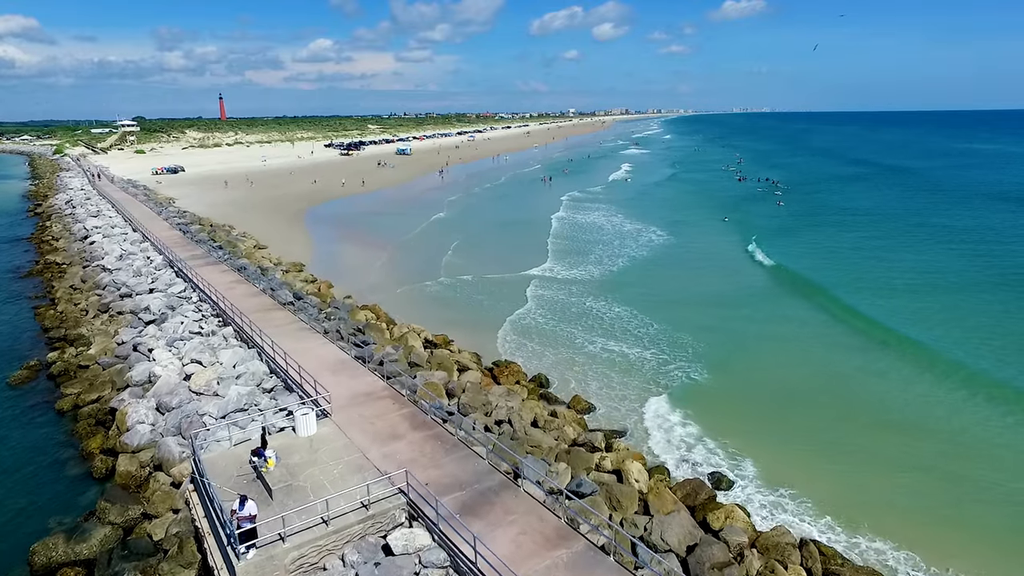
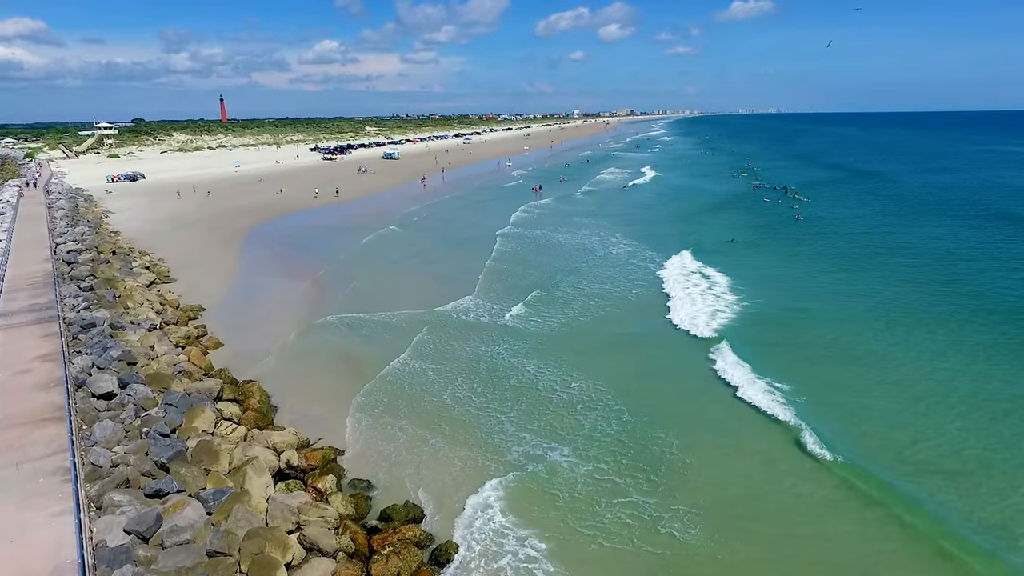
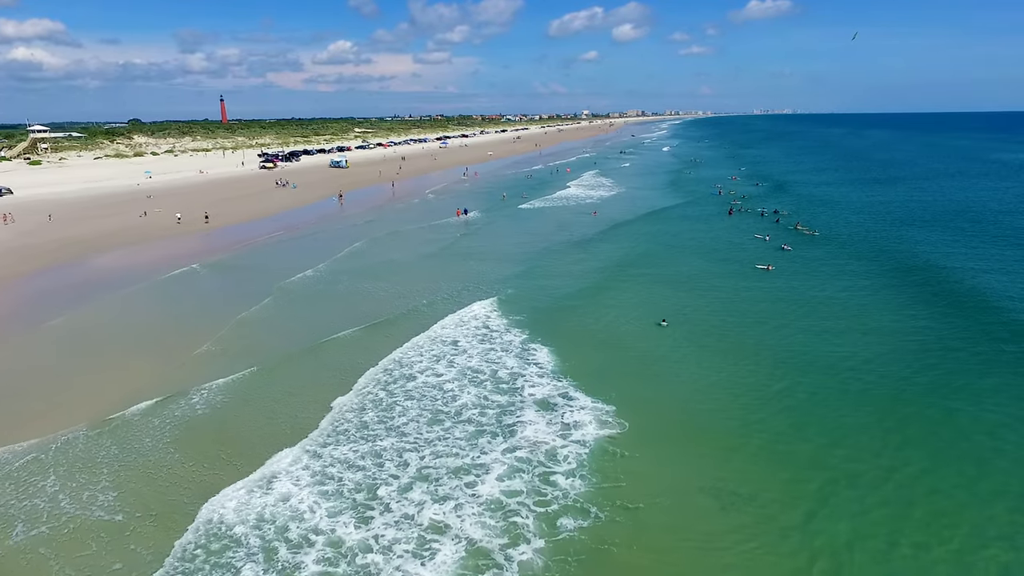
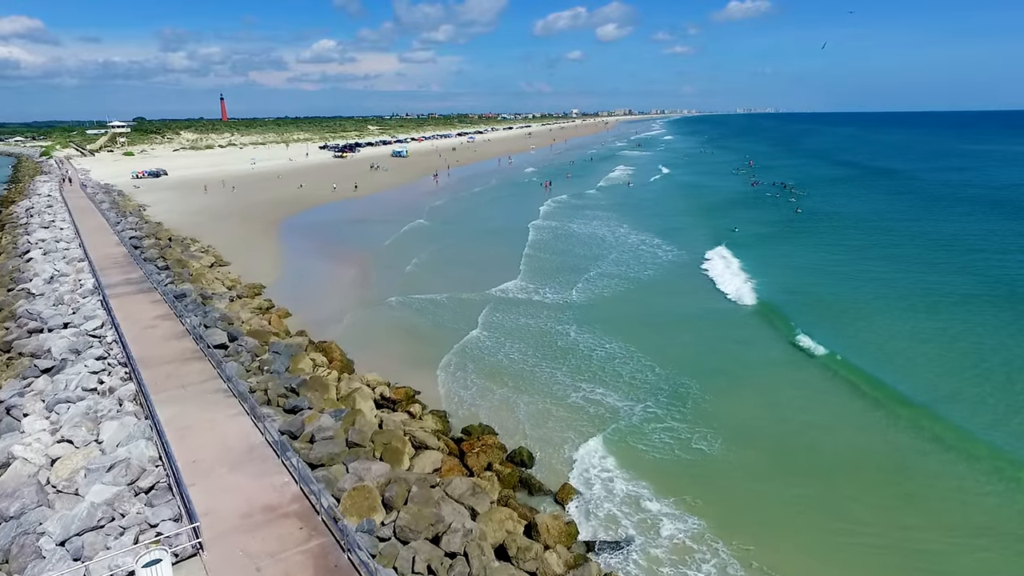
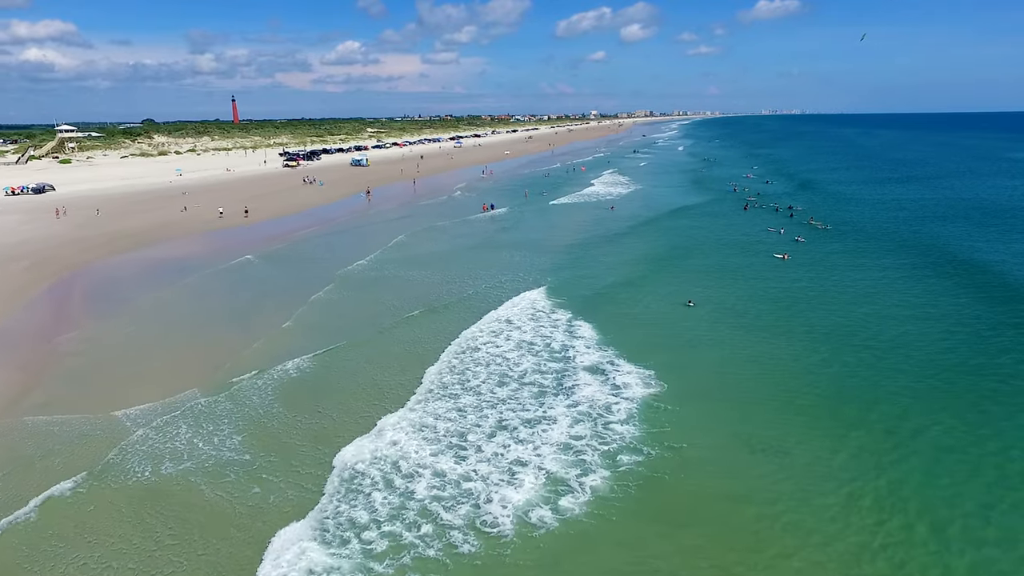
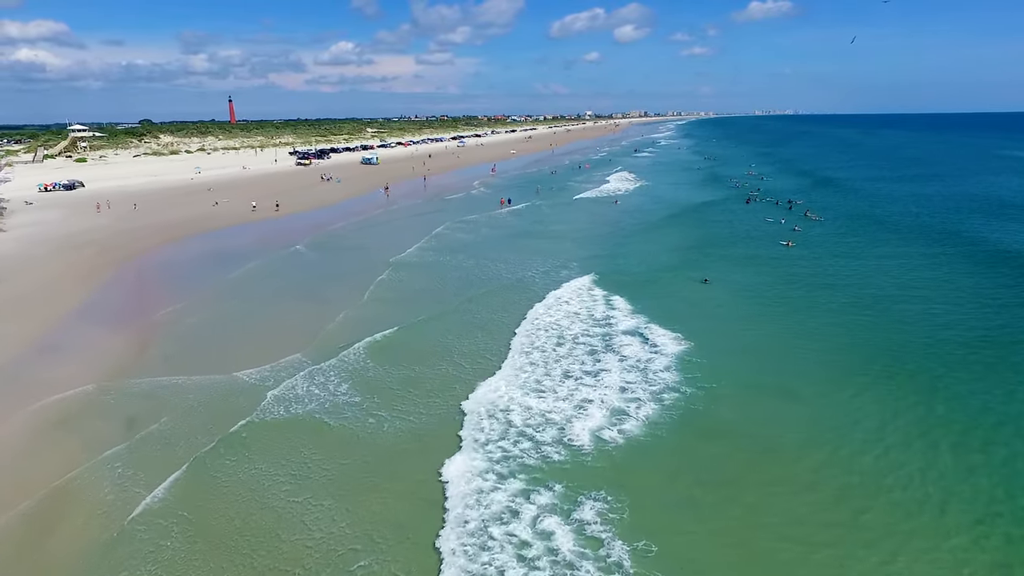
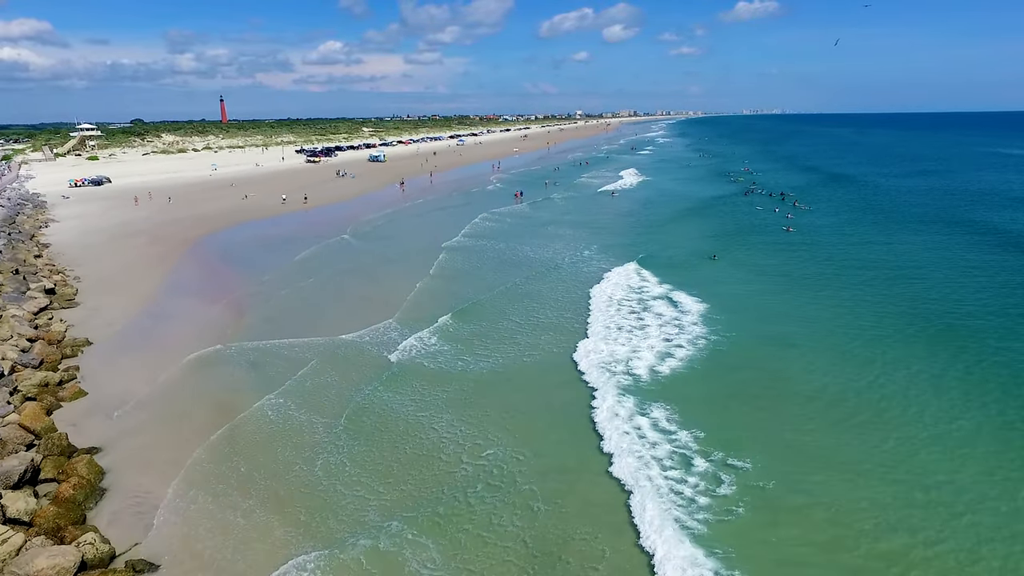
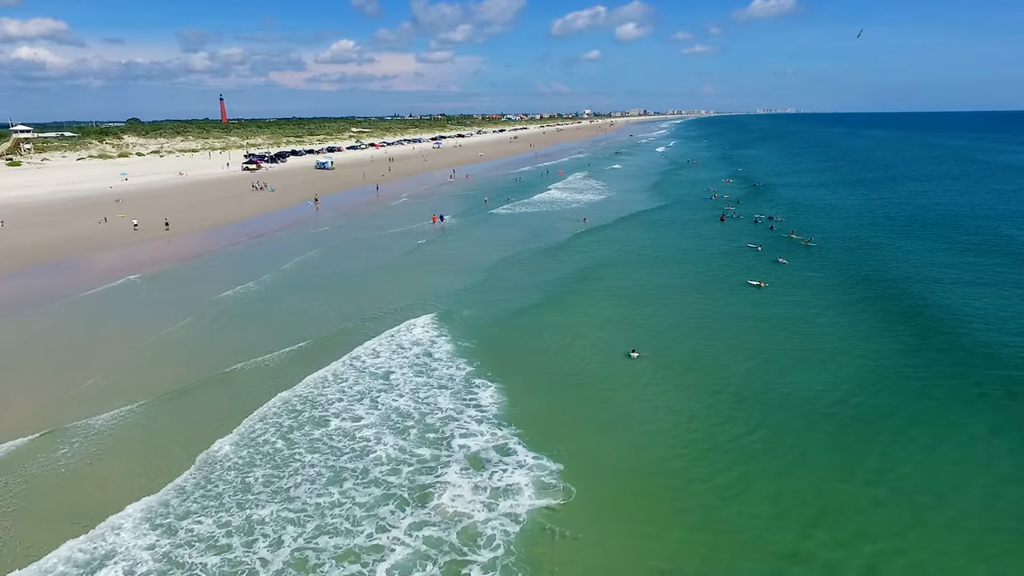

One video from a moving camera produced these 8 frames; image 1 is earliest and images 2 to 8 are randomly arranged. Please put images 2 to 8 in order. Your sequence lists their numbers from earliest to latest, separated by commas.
4, 2, 7, 6, 5, 3, 8
